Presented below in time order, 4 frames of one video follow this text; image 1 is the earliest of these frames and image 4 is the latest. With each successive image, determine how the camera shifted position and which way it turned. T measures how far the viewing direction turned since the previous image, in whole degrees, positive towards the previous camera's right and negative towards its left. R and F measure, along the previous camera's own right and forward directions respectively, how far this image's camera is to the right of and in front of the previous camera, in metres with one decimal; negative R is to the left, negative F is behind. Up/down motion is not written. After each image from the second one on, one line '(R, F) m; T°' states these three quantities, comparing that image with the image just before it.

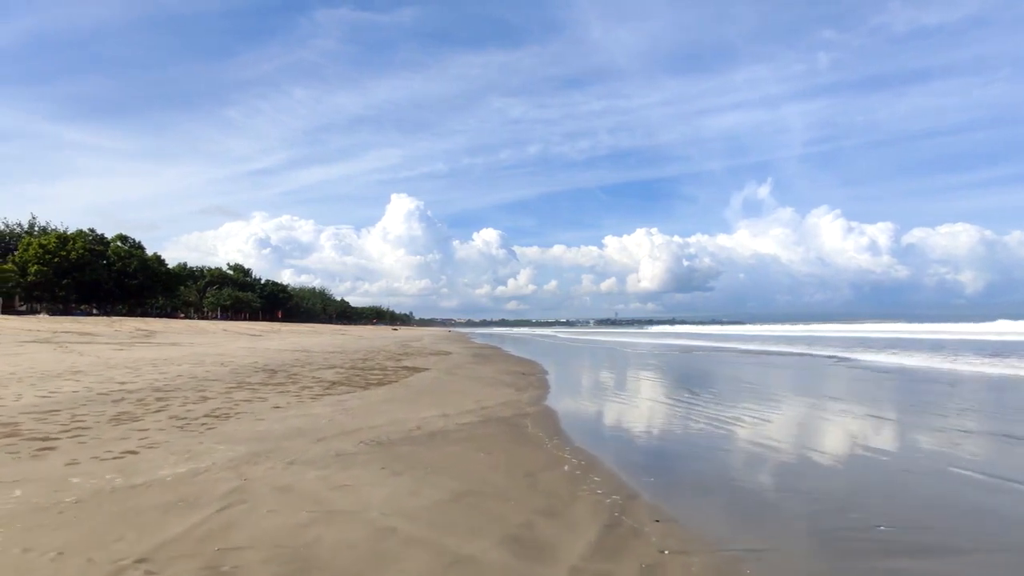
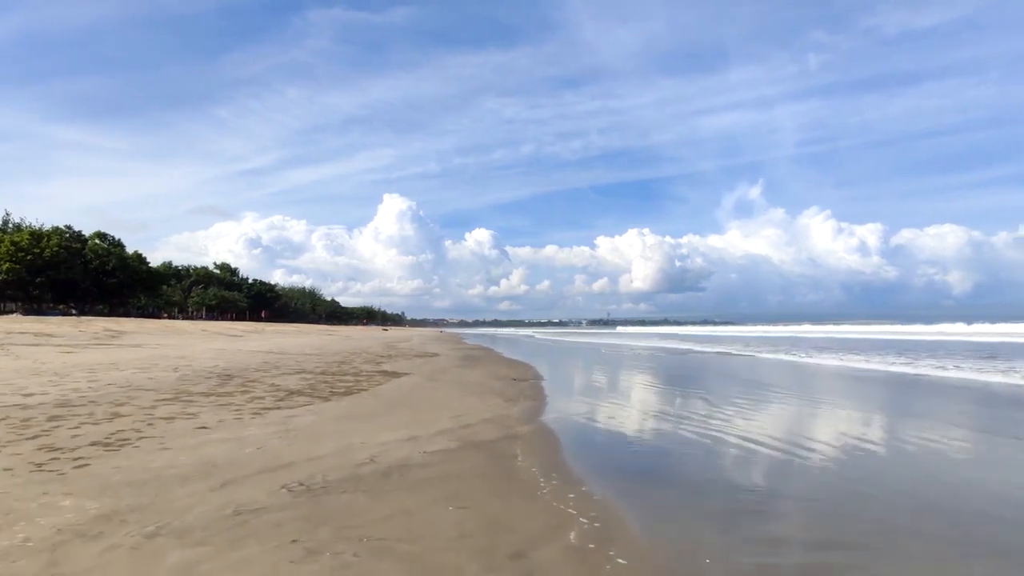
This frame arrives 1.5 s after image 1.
(+0.1, +1.7) m; +1°
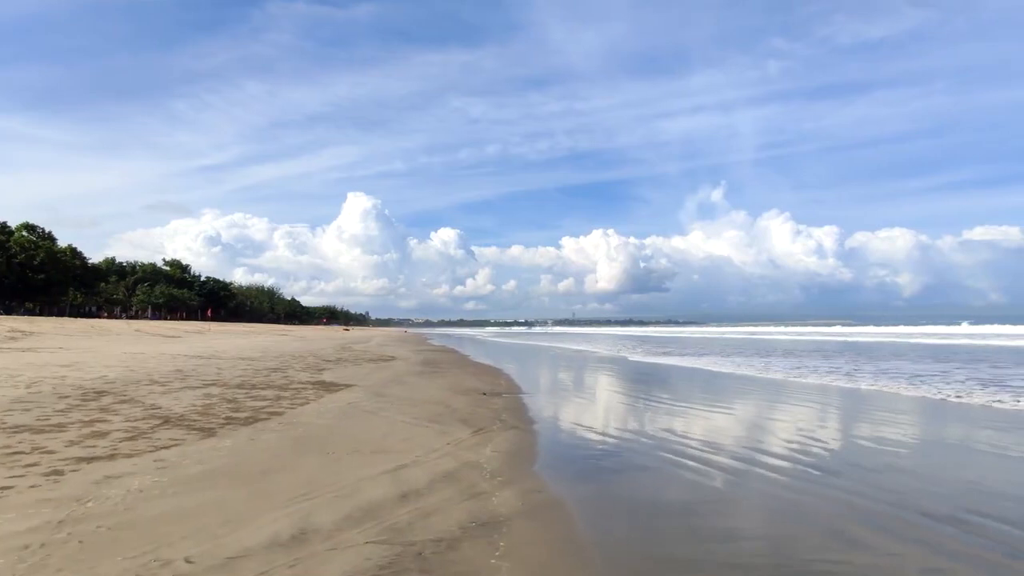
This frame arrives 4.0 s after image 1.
(-0.1, +3.1) m; +3°
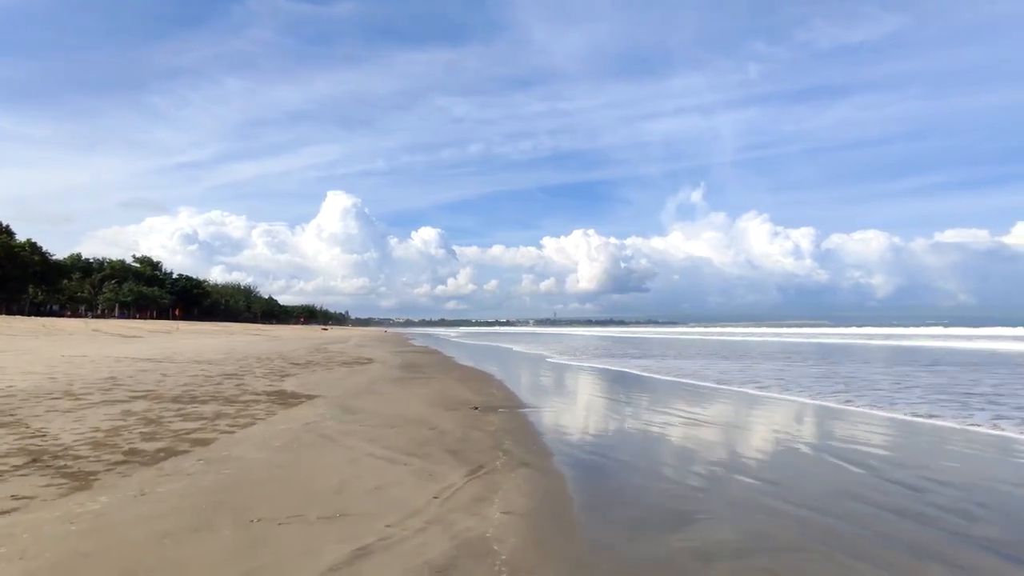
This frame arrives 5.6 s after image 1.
(-0.3, +2.1) m; +2°
